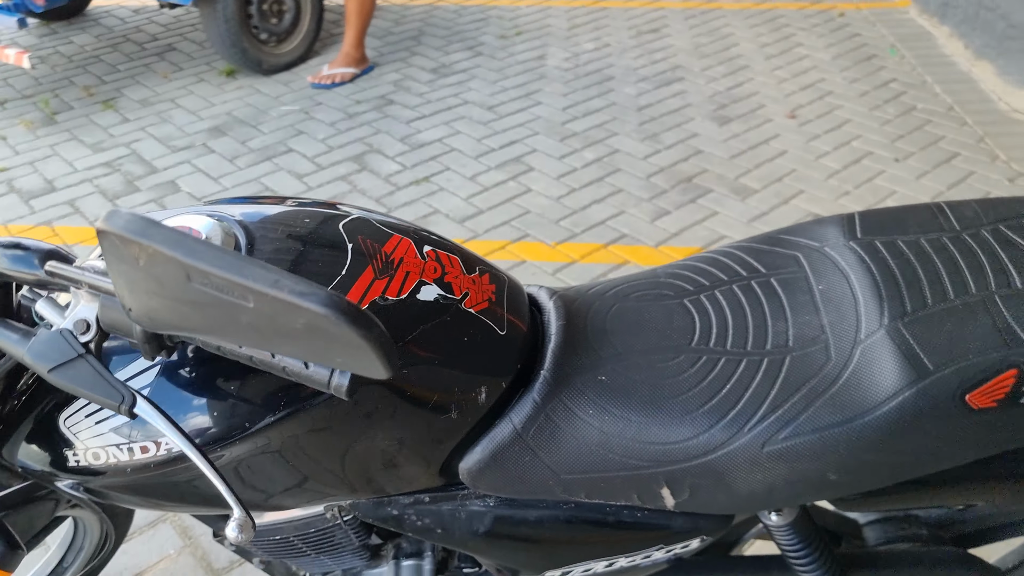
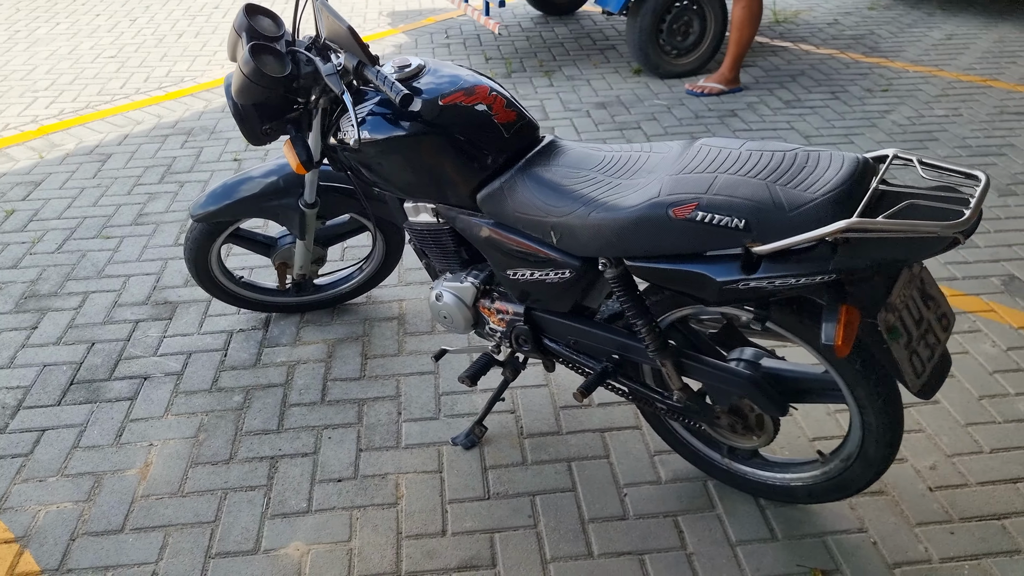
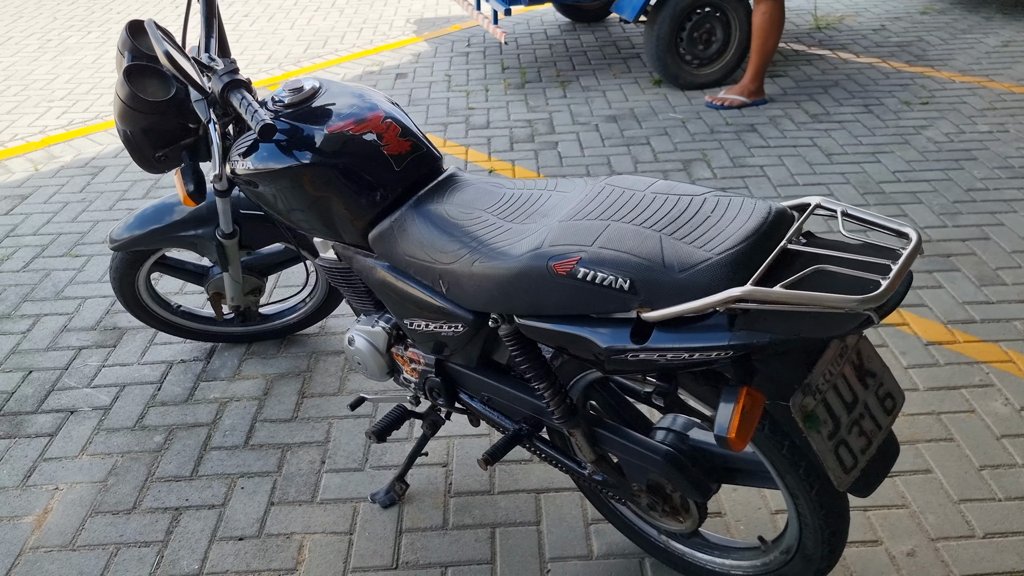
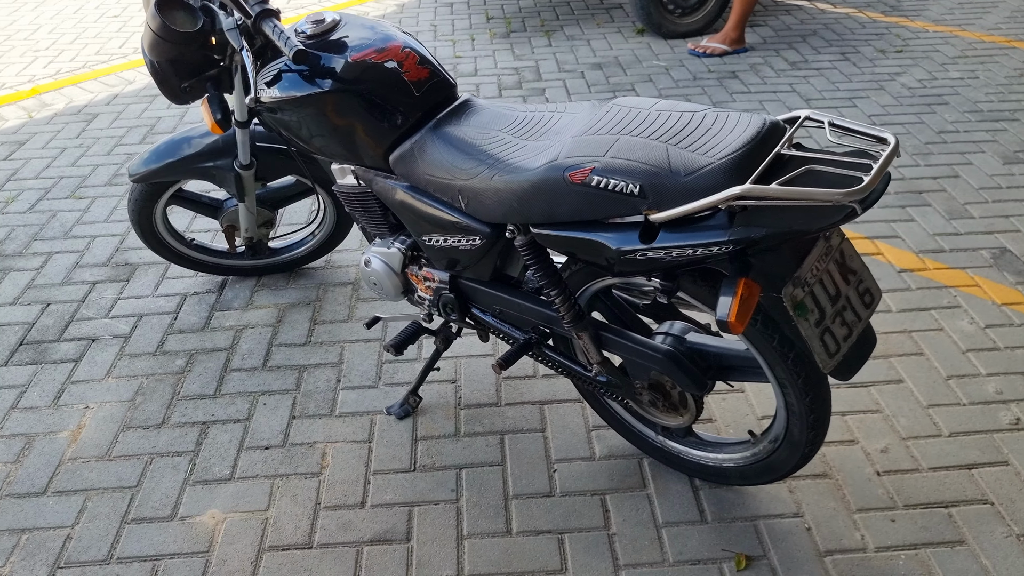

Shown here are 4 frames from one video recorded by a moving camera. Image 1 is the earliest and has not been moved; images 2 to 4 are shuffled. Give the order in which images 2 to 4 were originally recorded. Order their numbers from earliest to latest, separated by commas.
2, 3, 4
